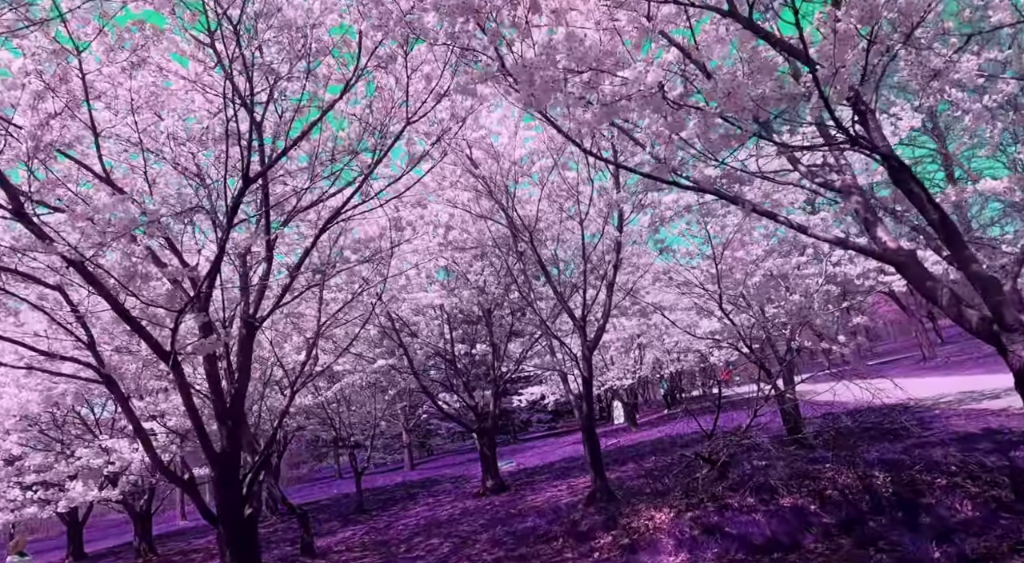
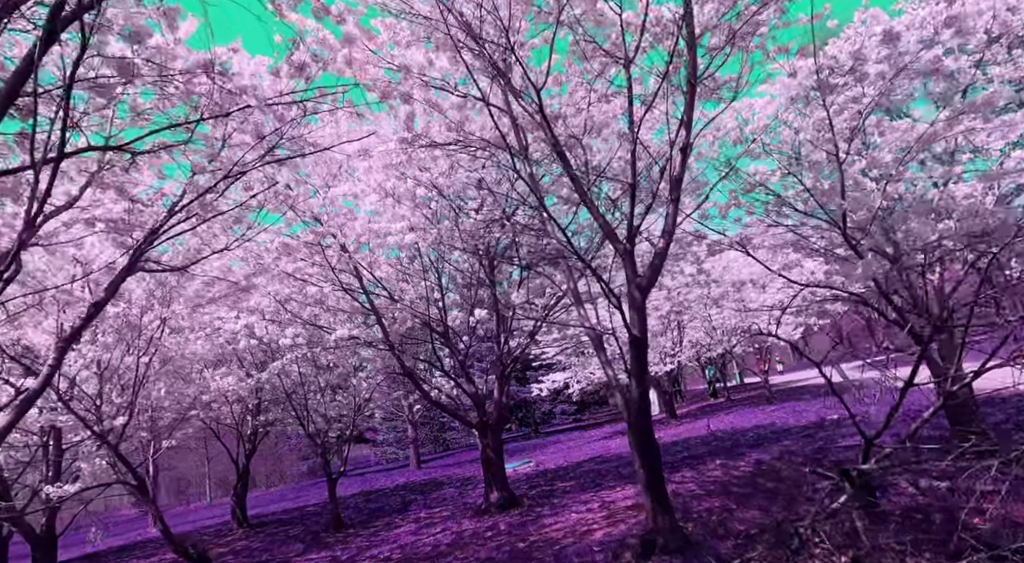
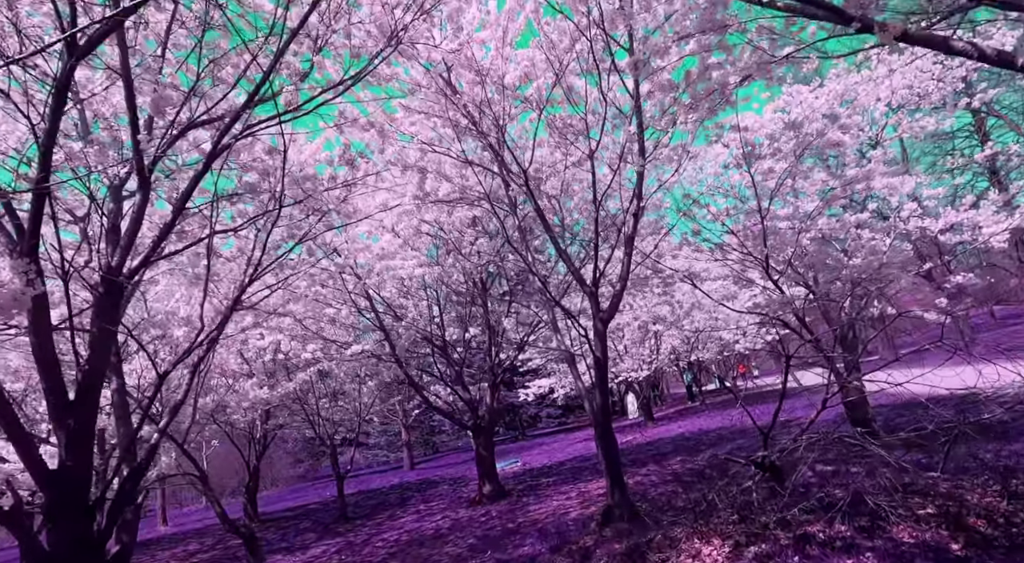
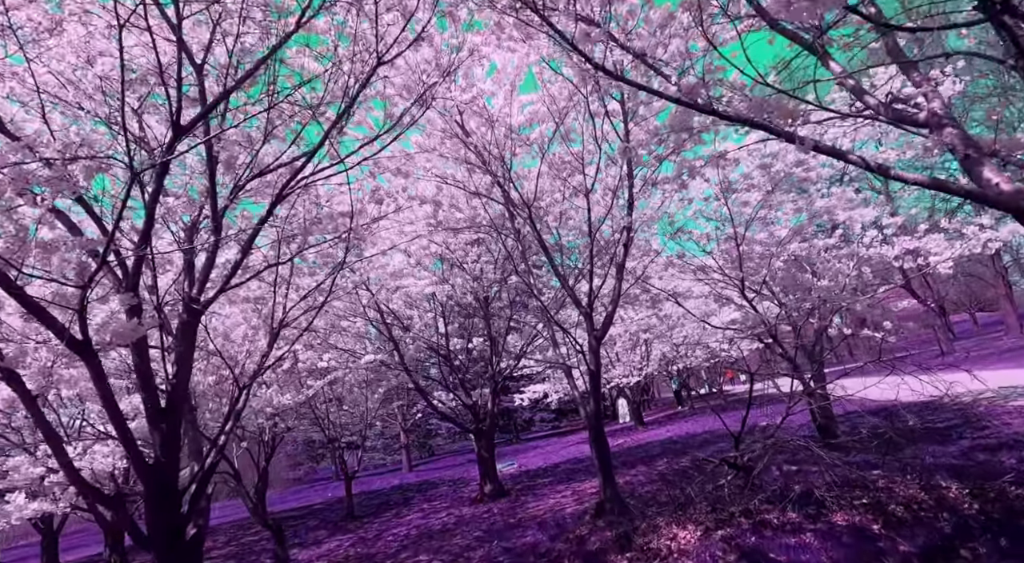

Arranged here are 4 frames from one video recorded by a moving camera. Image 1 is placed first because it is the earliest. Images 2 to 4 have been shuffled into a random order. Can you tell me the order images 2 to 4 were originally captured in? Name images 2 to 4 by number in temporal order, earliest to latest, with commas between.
4, 3, 2
